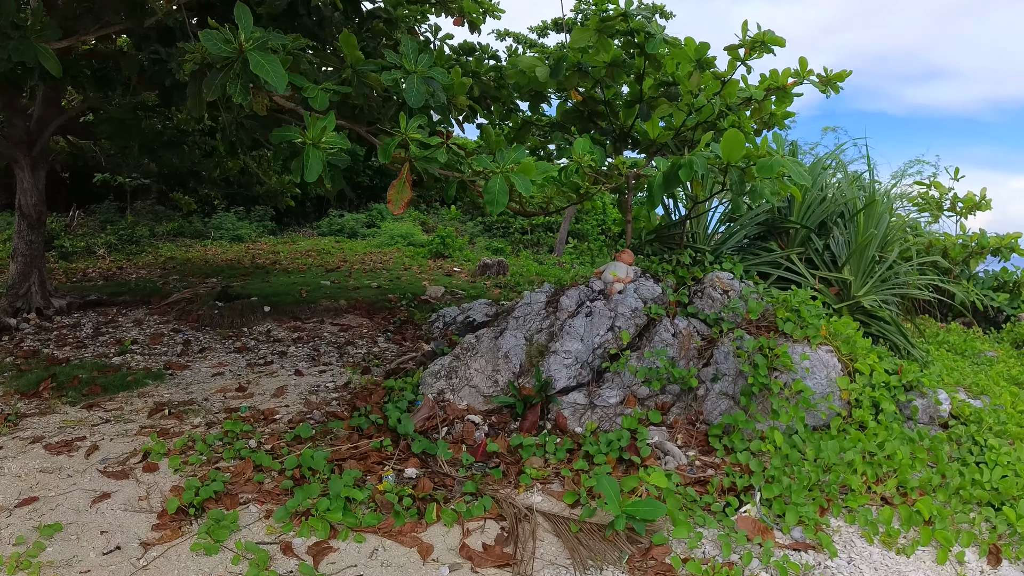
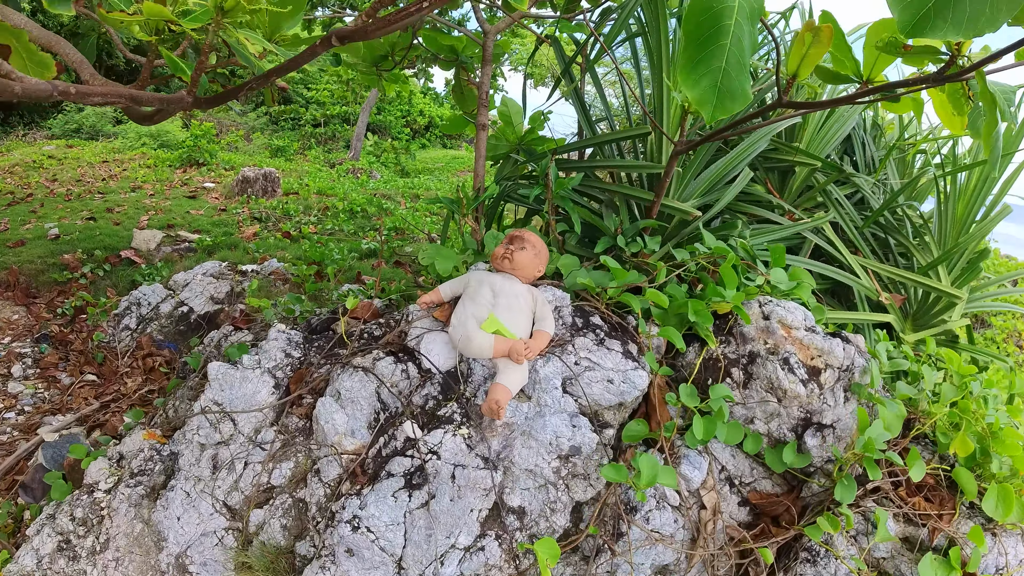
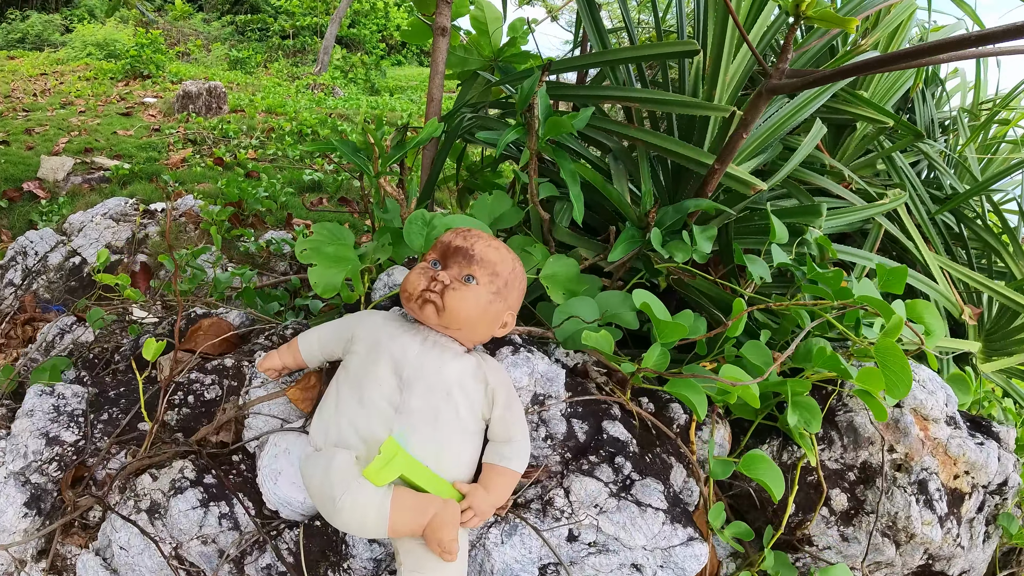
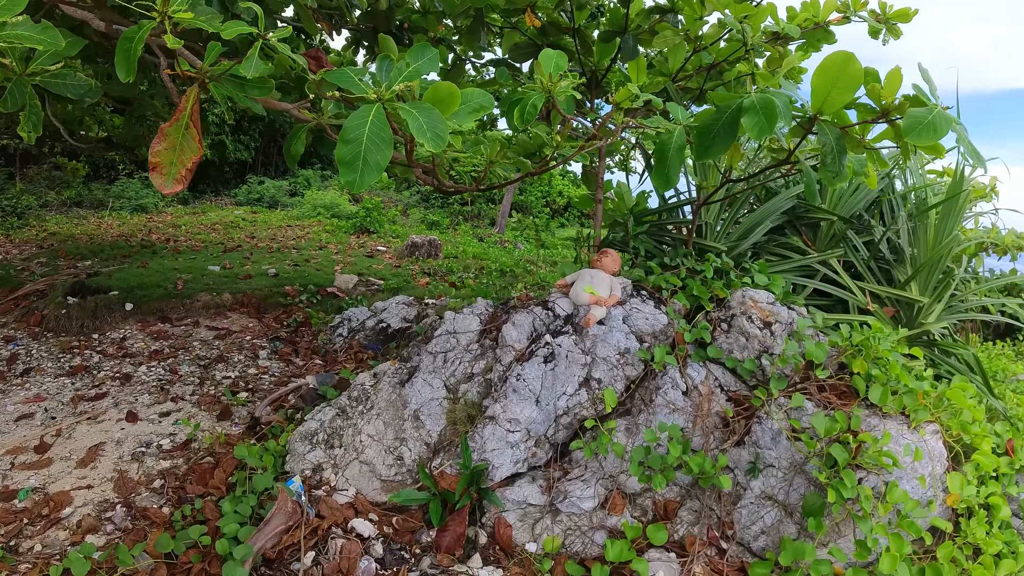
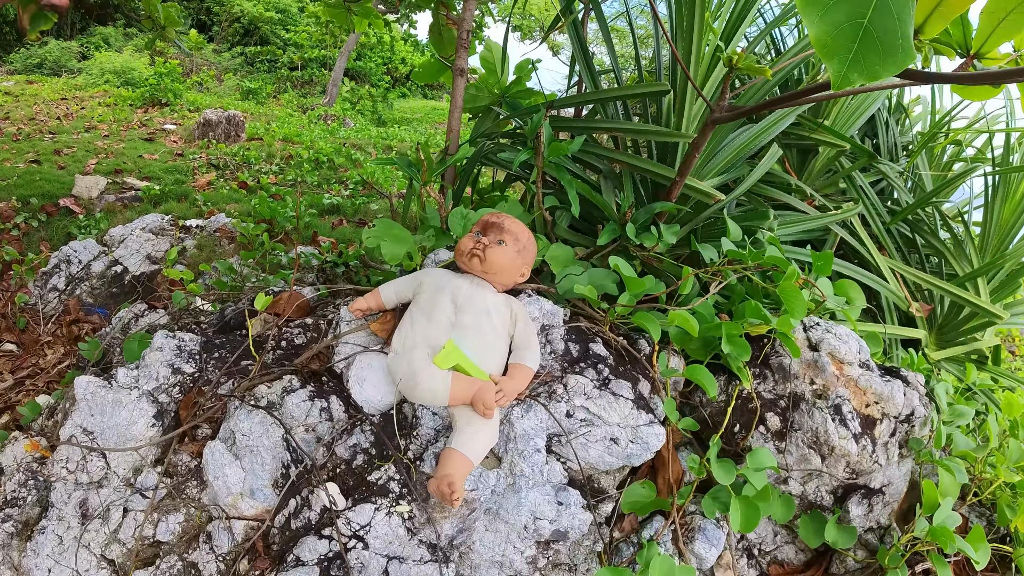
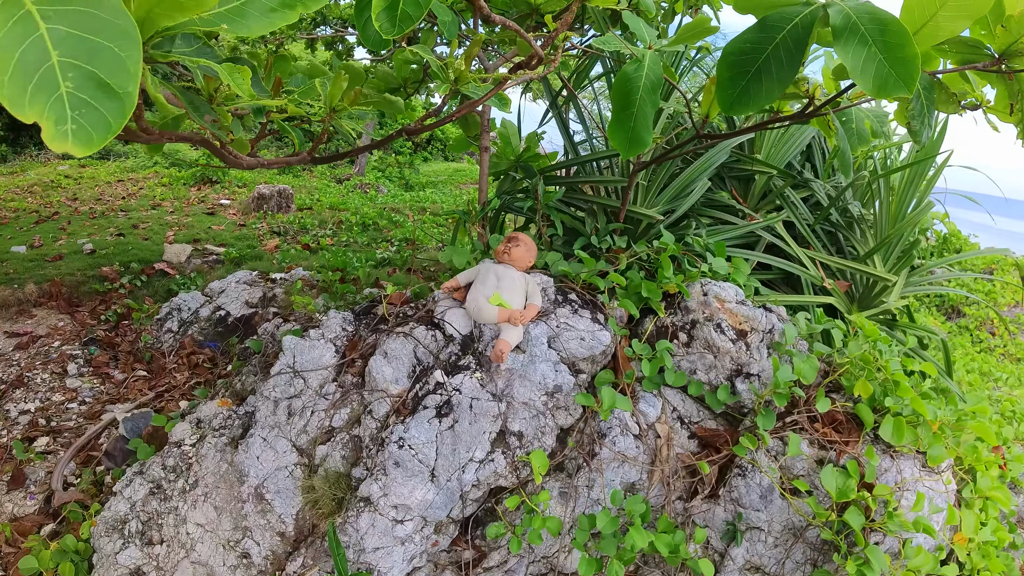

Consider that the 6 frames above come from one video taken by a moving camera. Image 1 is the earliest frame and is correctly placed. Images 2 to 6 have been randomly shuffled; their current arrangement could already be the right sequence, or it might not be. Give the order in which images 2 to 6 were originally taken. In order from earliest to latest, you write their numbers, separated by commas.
4, 6, 2, 5, 3
